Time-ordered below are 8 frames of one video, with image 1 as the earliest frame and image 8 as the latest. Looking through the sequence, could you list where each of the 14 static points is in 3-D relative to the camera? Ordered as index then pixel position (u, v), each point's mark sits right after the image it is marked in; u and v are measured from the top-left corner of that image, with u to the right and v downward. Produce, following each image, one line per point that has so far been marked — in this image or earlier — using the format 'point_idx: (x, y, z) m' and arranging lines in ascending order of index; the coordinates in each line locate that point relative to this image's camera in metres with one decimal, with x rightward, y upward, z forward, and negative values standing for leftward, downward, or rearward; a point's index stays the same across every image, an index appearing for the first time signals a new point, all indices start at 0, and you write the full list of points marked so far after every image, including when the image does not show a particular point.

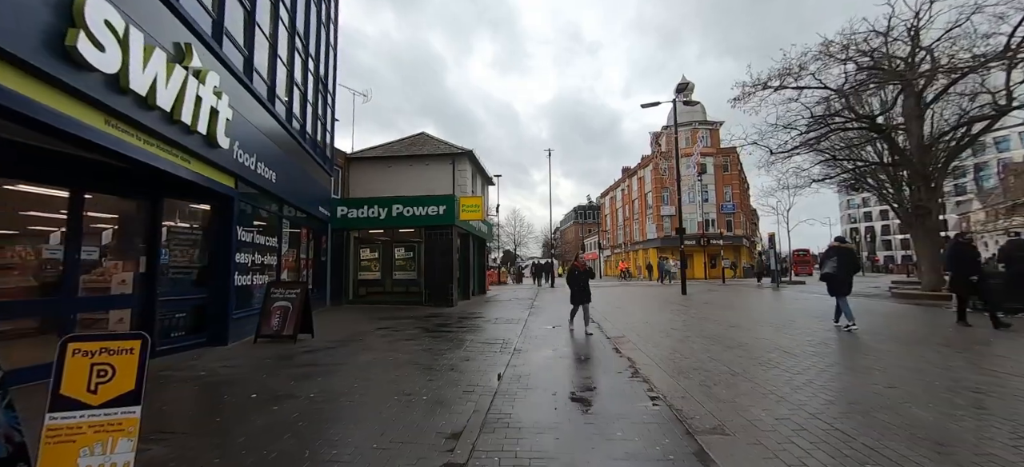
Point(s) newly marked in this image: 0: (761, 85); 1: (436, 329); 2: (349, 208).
0: (+7.7, +4.6, +12.3) m
1: (-1.6, -2.0, +8.3) m
2: (-5.6, +0.9, +13.8) m
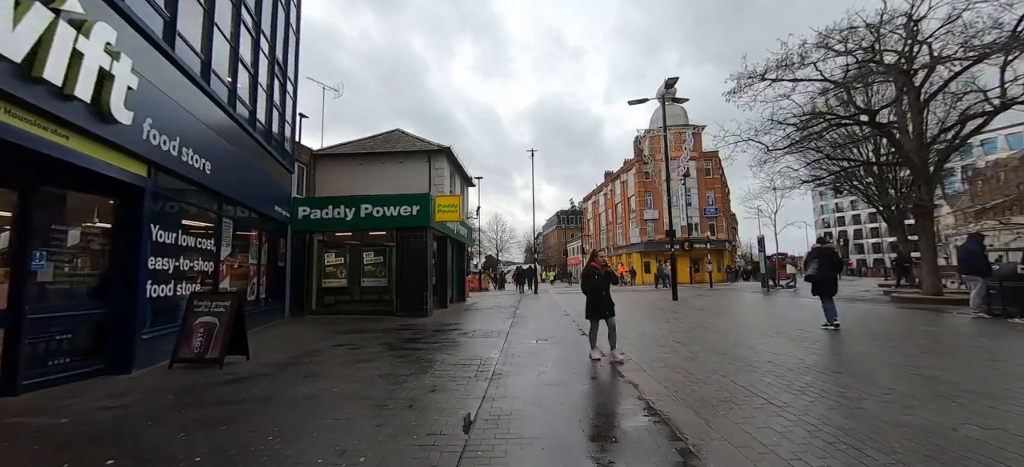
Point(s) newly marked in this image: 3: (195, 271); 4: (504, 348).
0: (+7.1, +4.5, +11.6) m
1: (-2.0, -2.0, +7.1) m
2: (-6.2, +0.8, +12.5) m
3: (-5.6, -0.7, +7.1) m
4: (-0.1, -1.9, +6.8) m
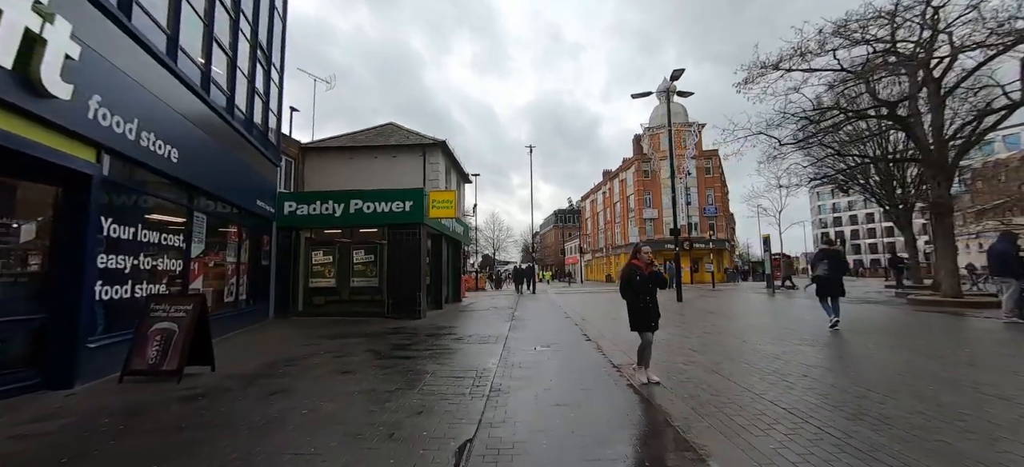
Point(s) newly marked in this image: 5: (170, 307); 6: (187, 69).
0: (+7.1, +4.6, +11.0) m
1: (-2.0, -1.9, +6.5) m
2: (-6.3, +0.9, +11.8) m
3: (-5.6, -0.6, +6.4) m
4: (-0.1, -1.9, +6.1) m
5: (-4.3, -0.9, +5.0) m
6: (-5.8, +2.9, +7.2) m
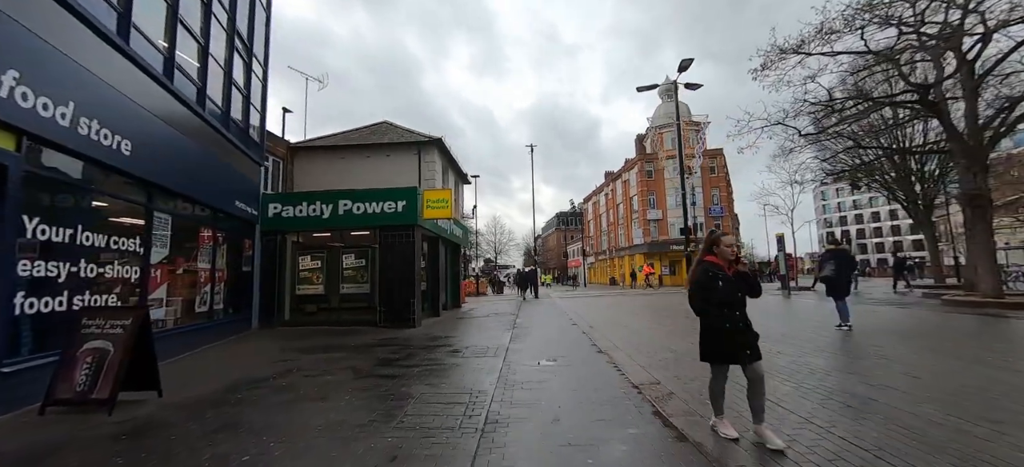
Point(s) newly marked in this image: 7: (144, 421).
0: (+7.0, +4.6, +10.2) m
1: (-2.0, -1.9, +5.6) m
2: (-6.3, +0.8, +11.0) m
3: (-5.6, -0.6, +5.6) m
4: (-0.1, -1.9, +5.3) m
5: (-4.3, -0.9, +4.2) m
6: (-5.9, +2.9, +6.5) m
7: (-3.6, -1.8, +3.9) m
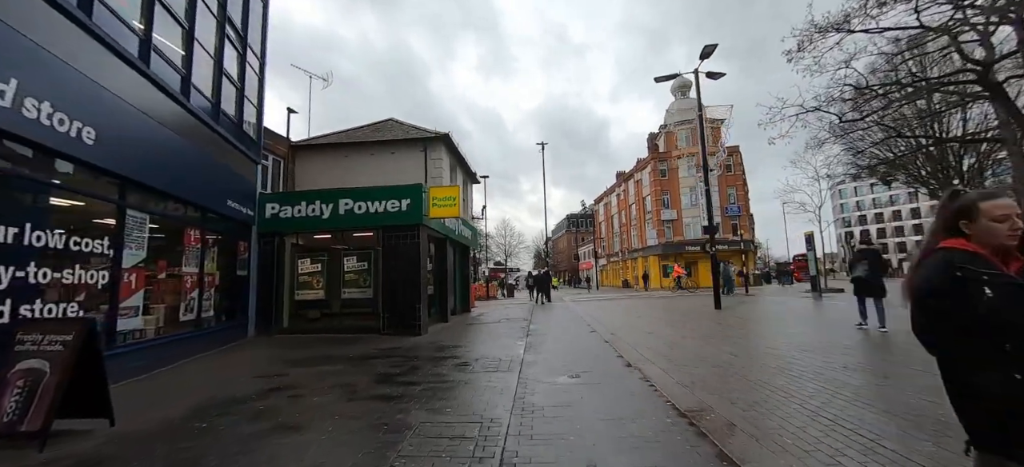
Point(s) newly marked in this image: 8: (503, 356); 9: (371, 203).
0: (+7.3, +4.7, +9.3) m
1: (-1.7, -1.9, +4.9) m
2: (-6.0, +0.8, +10.4) m
3: (-5.4, -0.6, +4.9) m
4: (+0.1, -1.8, +4.5) m
5: (-4.1, -0.9, +3.5) m
6: (-5.7, +2.9, +5.8) m
7: (-3.4, -1.8, +3.2) m
8: (-0.2, -2.0, +6.6) m
9: (-3.5, +0.8, +10.1) m
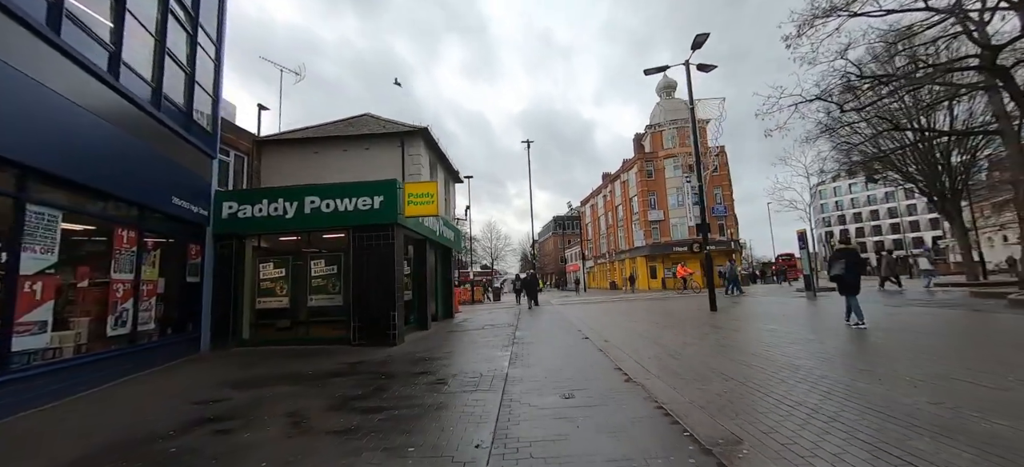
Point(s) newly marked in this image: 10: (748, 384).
0: (+6.9, +4.8, +8.8) m
1: (-1.9, -1.9, +4.0) m
2: (-6.4, +0.7, +9.4) m
3: (-5.6, -0.6, +3.9) m
4: (-0.1, -1.7, +3.7) m
5: (-4.3, -0.9, +2.6) m
6: (-6.0, +2.9, +4.9) m
7: (-3.5, -1.7, +2.2) m
8: (-0.4, -2.0, +5.8) m
9: (-3.9, +0.8, +9.2) m
10: (+3.5, -2.2, +5.9) m
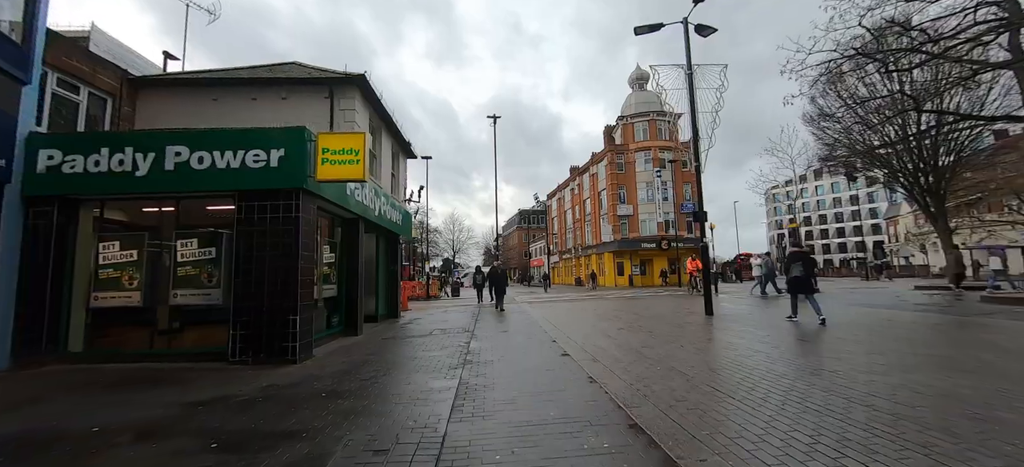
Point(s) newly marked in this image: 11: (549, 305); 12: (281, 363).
0: (+6.3, +5.0, +6.9) m
1: (-2.2, -1.5, +1.4) m
2: (-7.1, +1.3, +6.3) m
3: (-5.9, -0.1, +1.0) m
4: (-0.4, -1.4, +1.3) m
5: (-4.4, -0.5, -0.2) m
6: (-6.2, +3.4, +1.9) m
7: (-3.7, -1.3, -0.5) m
8: (-0.9, -1.6, +3.4) m
9: (-4.6, +1.3, +6.4) m
10: (+3.0, -2.0, +3.8) m
11: (+1.6, -3.2, +17.7) m
12: (-3.6, -2.0, +6.4) m
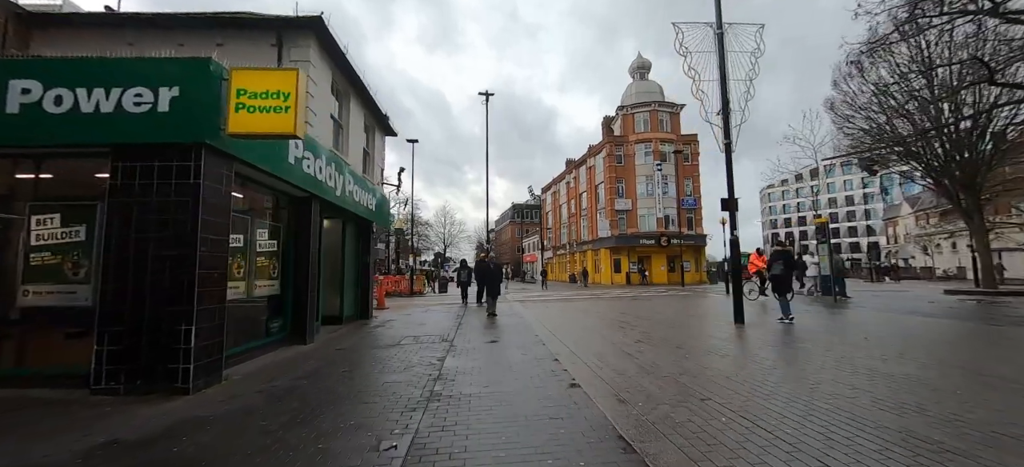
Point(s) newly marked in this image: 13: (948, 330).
0: (+6.3, +5.1, +5.1) m
1: (-2.3, -1.3, -0.4) m
2: (-7.1, +1.6, +4.4) m
3: (-5.9, +0.1, -0.9) m
4: (-0.4, -1.3, -0.5) m
5: (-4.4, -0.2, -2.1) m
6: (-6.2, +3.7, -0.1) m
7: (-3.7, -1.1, -2.3) m
8: (-1.0, -1.4, +1.6) m
9: (-4.7, +1.6, +4.5) m
10: (+2.9, -1.8, +2.1) m
11: (+1.3, -2.8, +16.0) m
12: (-3.8, -1.7, +4.5) m
13: (+11.8, -2.7, +11.0) m
